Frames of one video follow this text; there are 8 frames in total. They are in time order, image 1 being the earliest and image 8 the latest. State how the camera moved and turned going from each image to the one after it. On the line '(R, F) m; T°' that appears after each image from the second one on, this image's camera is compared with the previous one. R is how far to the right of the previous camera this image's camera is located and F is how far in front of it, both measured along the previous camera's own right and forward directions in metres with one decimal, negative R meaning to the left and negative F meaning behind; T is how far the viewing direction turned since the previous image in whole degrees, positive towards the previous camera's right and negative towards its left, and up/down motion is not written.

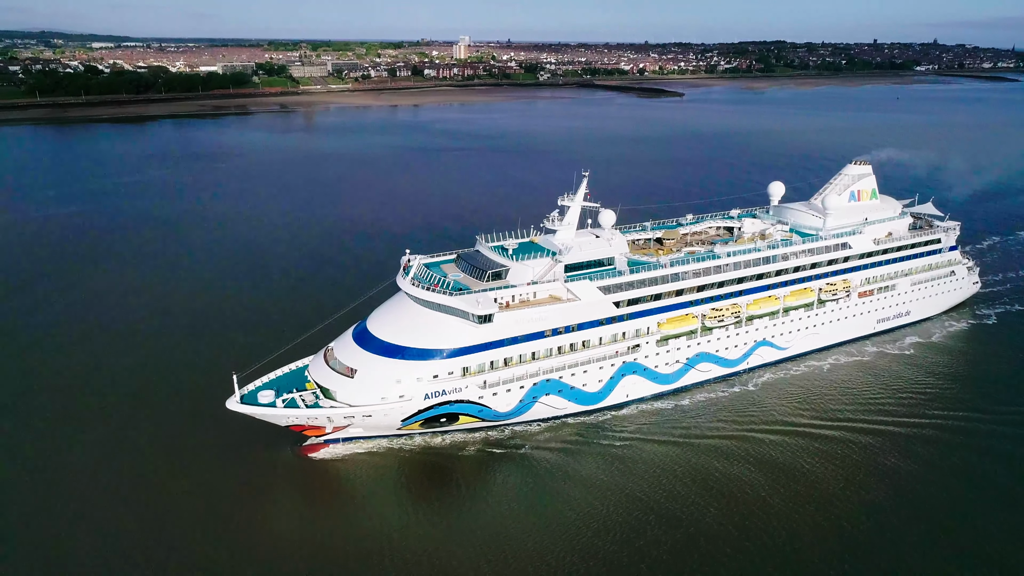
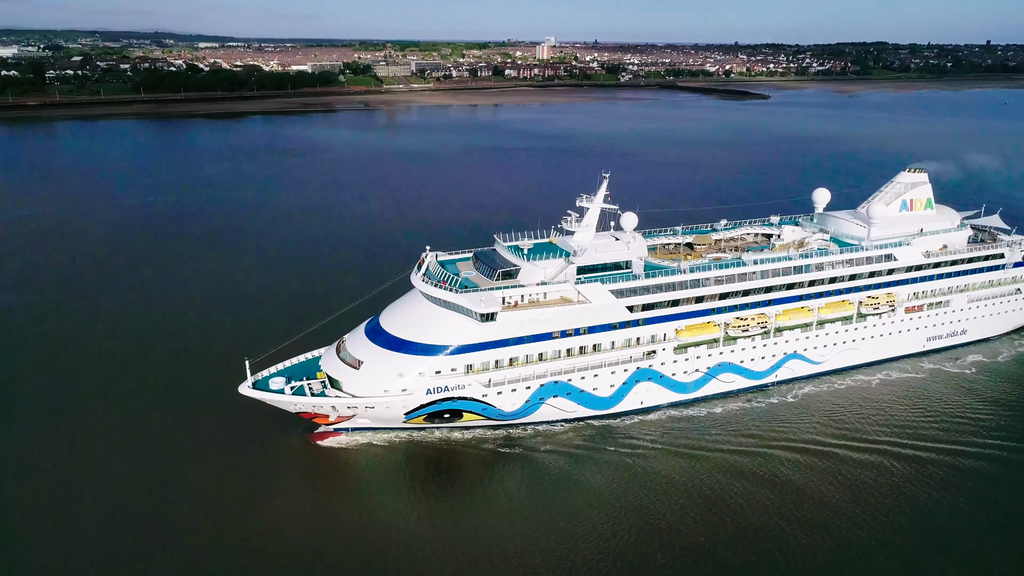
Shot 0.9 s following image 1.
(+1.0, +0.1) m; -6°
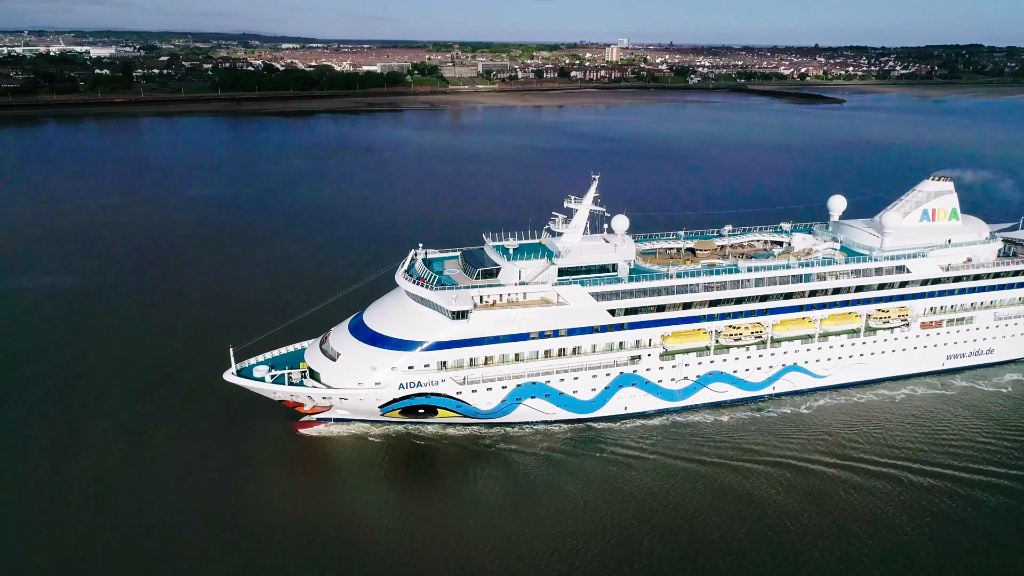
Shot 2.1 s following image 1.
(+1.3, 0.0) m; -5°
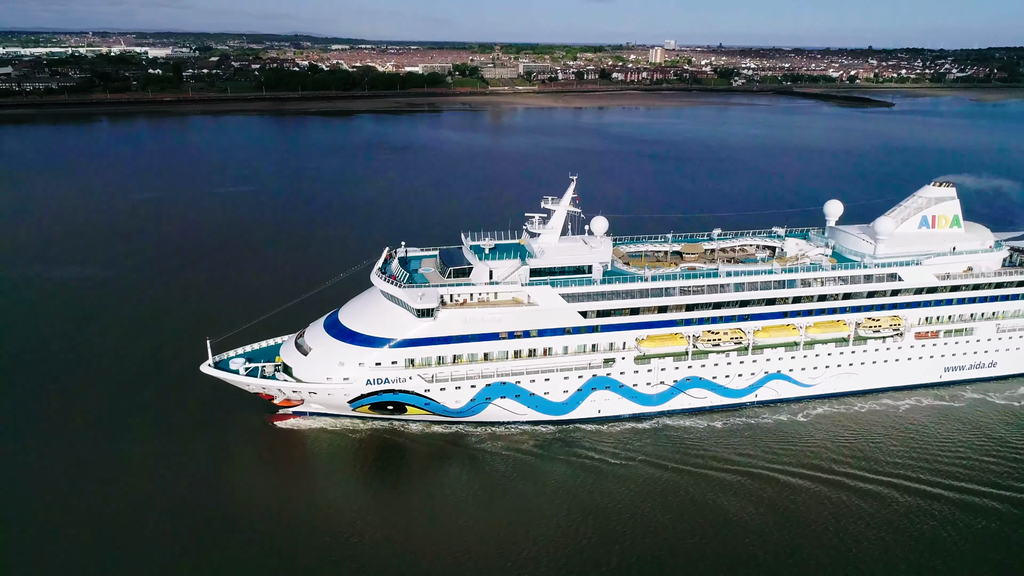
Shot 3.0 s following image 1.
(+1.1, 0.0) m; -3°
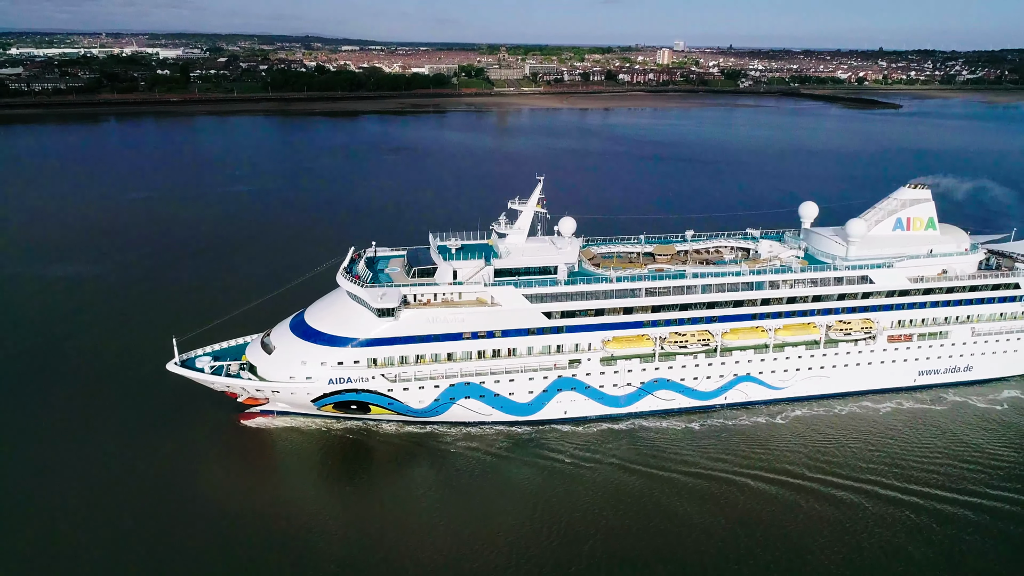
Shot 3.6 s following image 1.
(+0.7, 0.0) m; 0°
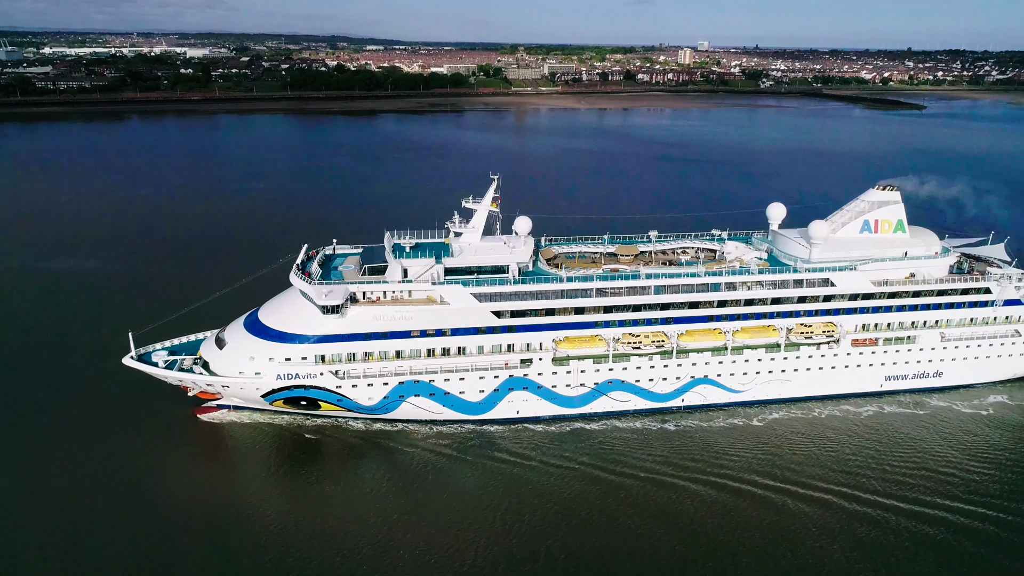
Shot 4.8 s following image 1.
(+1.1, 0.0) m; -2°
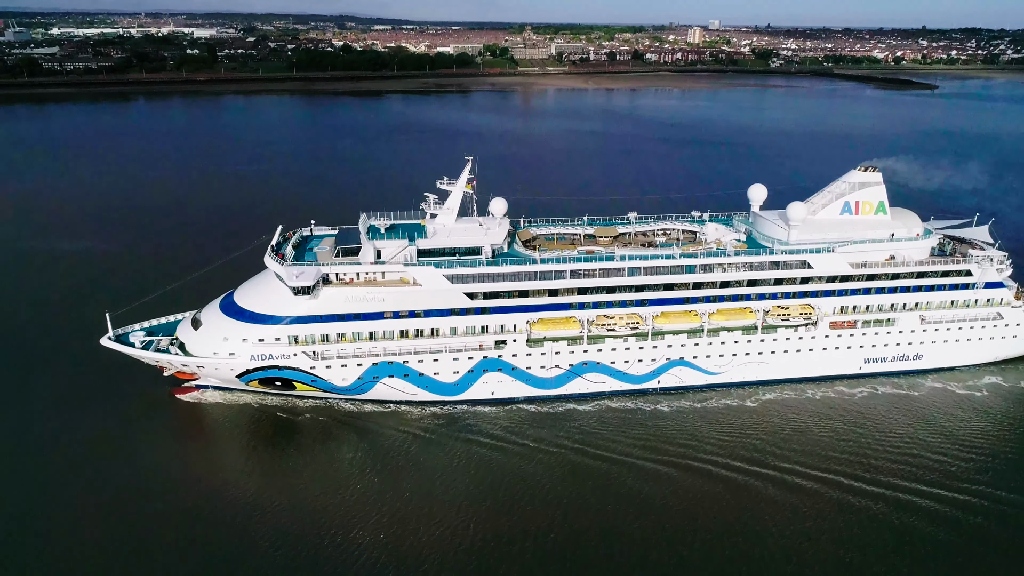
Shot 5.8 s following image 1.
(+0.6, 0.0) m; -1°
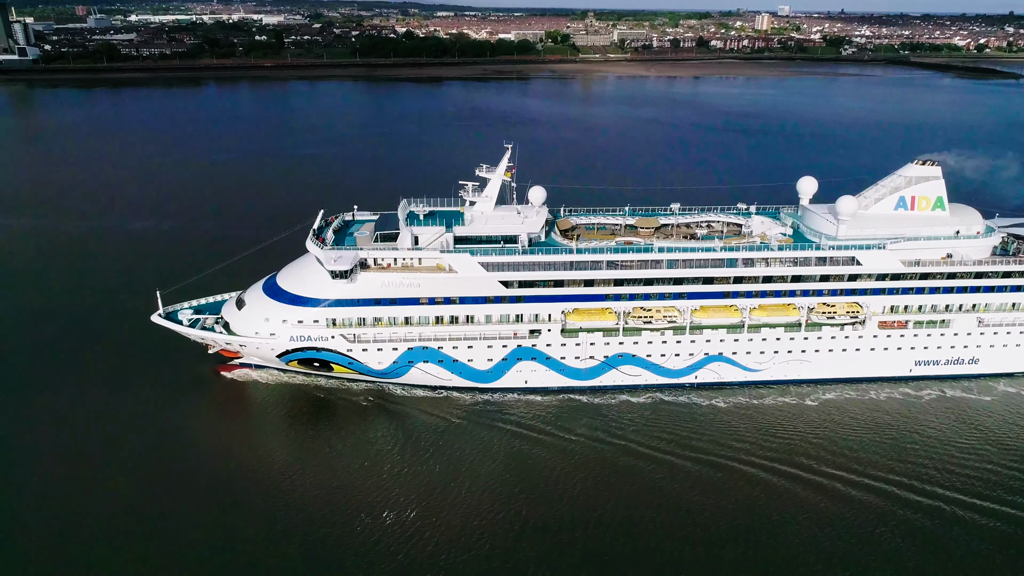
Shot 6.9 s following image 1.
(+0.2, 0.0) m; -4°
